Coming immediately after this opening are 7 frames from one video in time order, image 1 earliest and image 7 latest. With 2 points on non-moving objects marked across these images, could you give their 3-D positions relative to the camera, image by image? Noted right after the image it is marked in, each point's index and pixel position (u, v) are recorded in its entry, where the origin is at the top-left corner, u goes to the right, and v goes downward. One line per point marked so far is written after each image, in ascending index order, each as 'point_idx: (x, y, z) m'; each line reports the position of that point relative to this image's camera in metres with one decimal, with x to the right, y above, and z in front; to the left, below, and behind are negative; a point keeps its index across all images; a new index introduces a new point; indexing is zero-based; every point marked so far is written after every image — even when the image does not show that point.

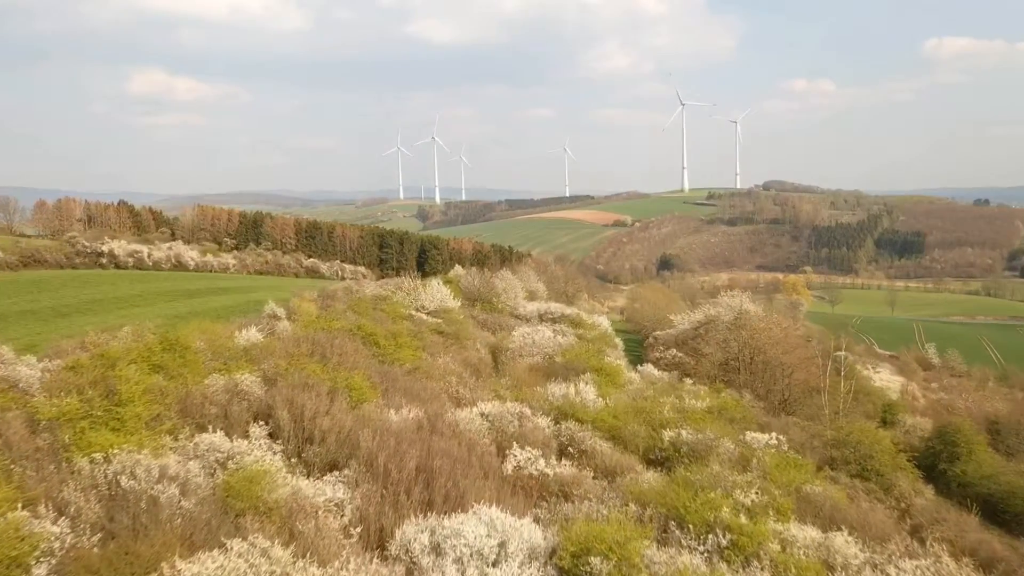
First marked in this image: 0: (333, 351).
0: (-3.5, -1.2, +18.5) m
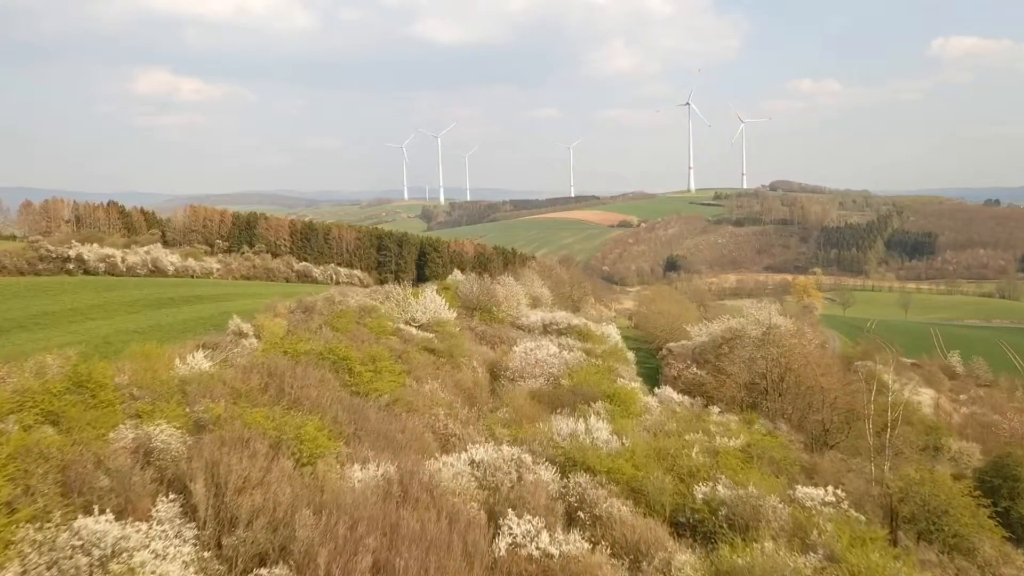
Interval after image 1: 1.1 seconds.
0: (-3.5, -1.5, +15.3) m
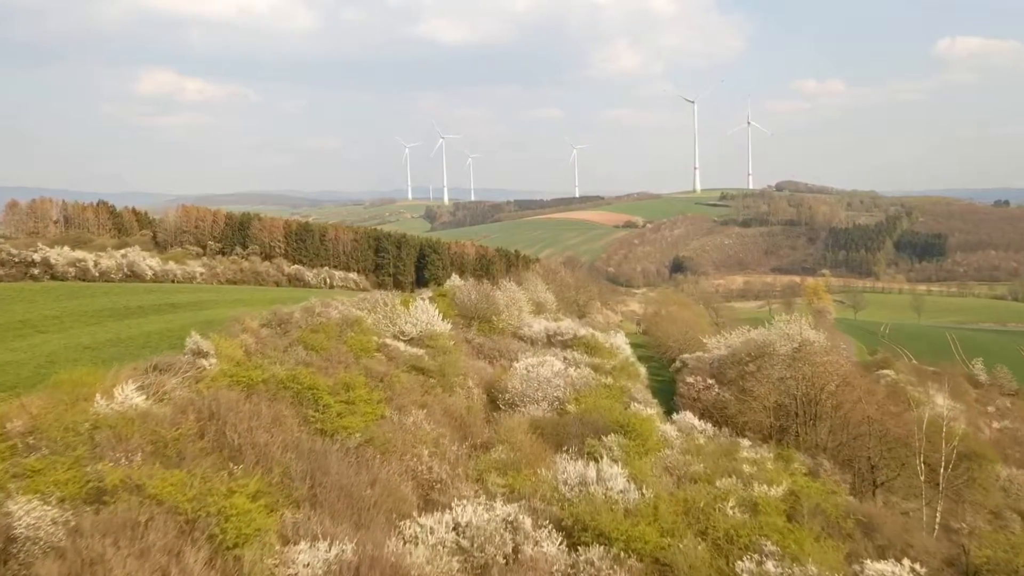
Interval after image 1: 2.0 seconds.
0: (-3.6, -1.8, +12.4) m
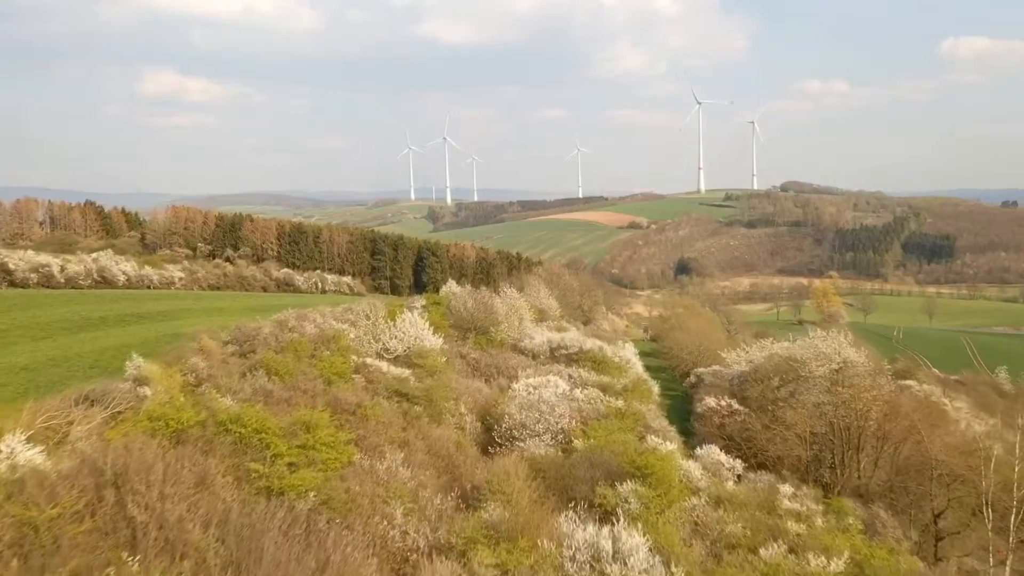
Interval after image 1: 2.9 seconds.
0: (-3.7, -2.1, +9.6) m
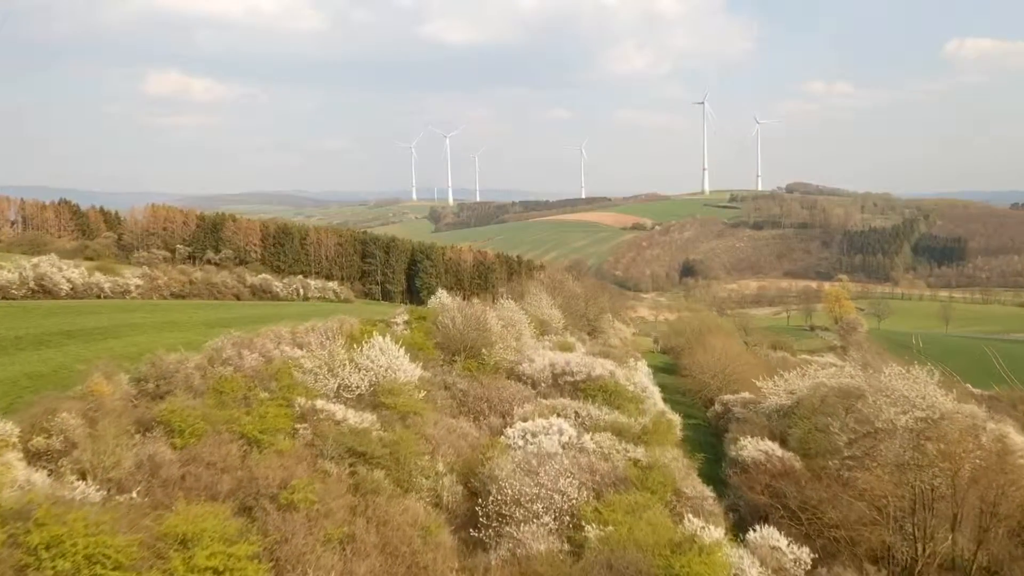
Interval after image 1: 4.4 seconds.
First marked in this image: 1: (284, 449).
0: (-3.8, -2.4, +5.0) m
1: (-3.2, -2.2, +13.6) m
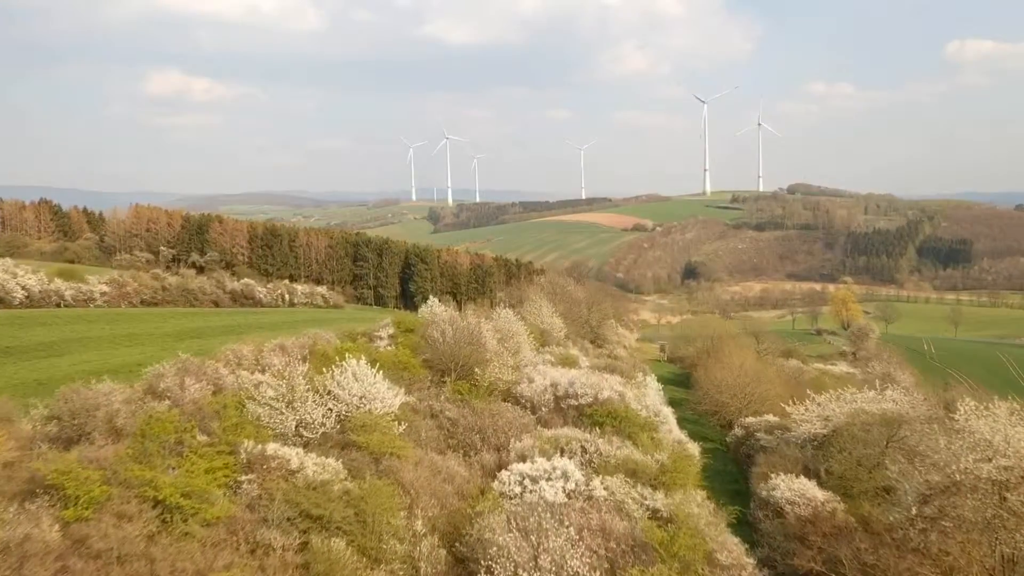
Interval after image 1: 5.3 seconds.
0: (-3.9, -2.7, +2.1) m
1: (-3.3, -2.5, +10.7) m
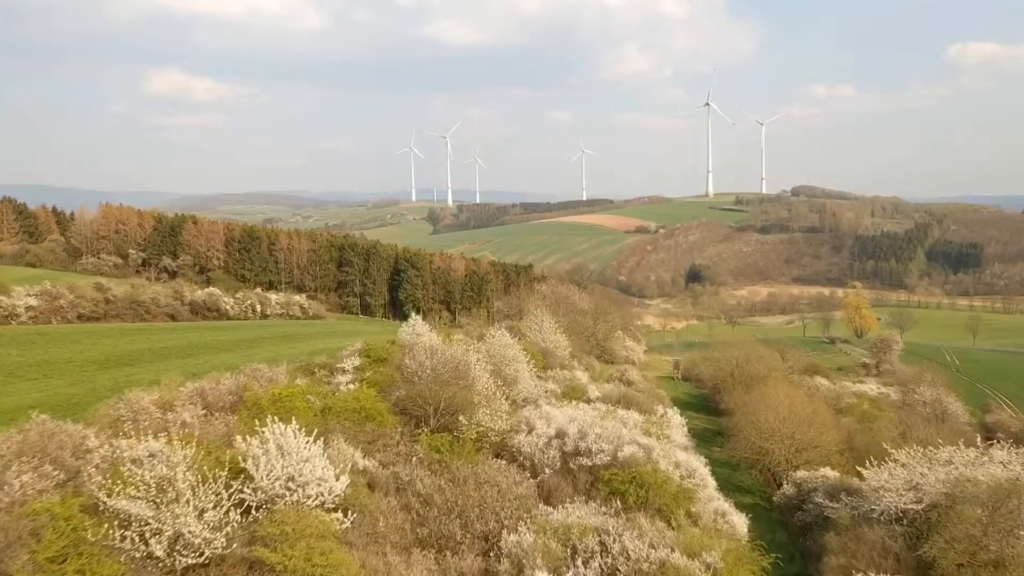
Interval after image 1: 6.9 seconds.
0: (-4.0, -3.1, -3.0) m
1: (-3.4, -2.9, +5.7) m
